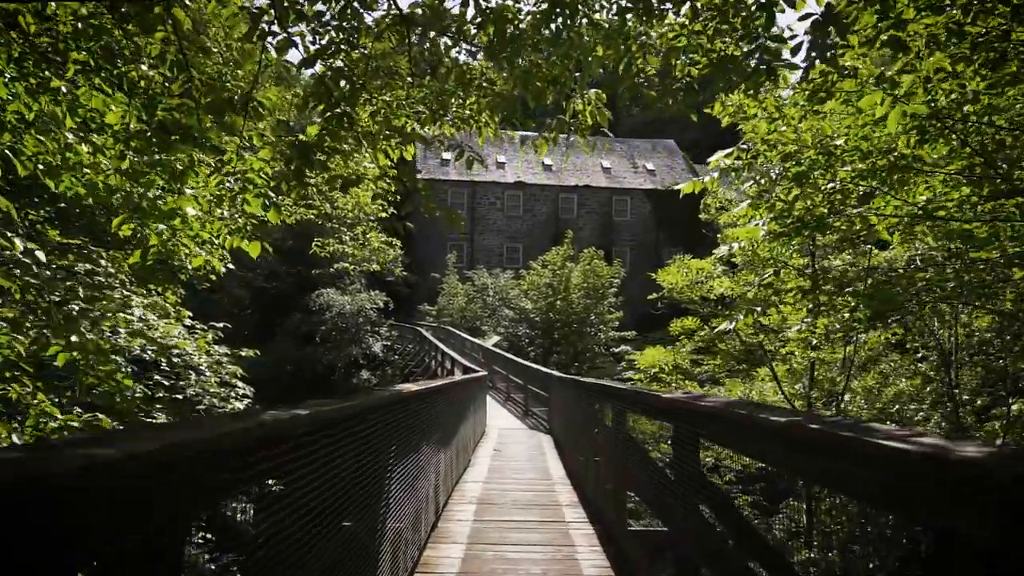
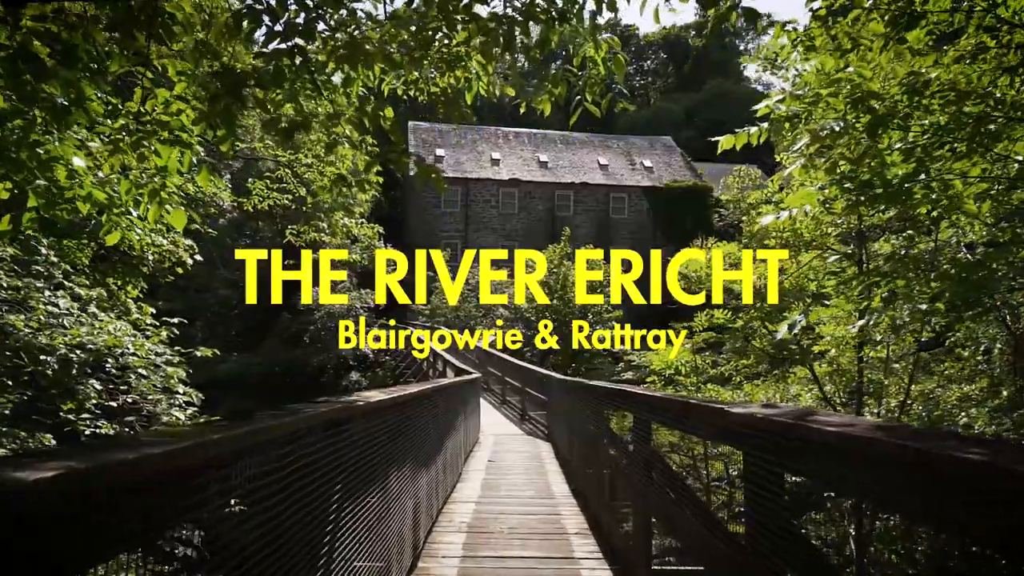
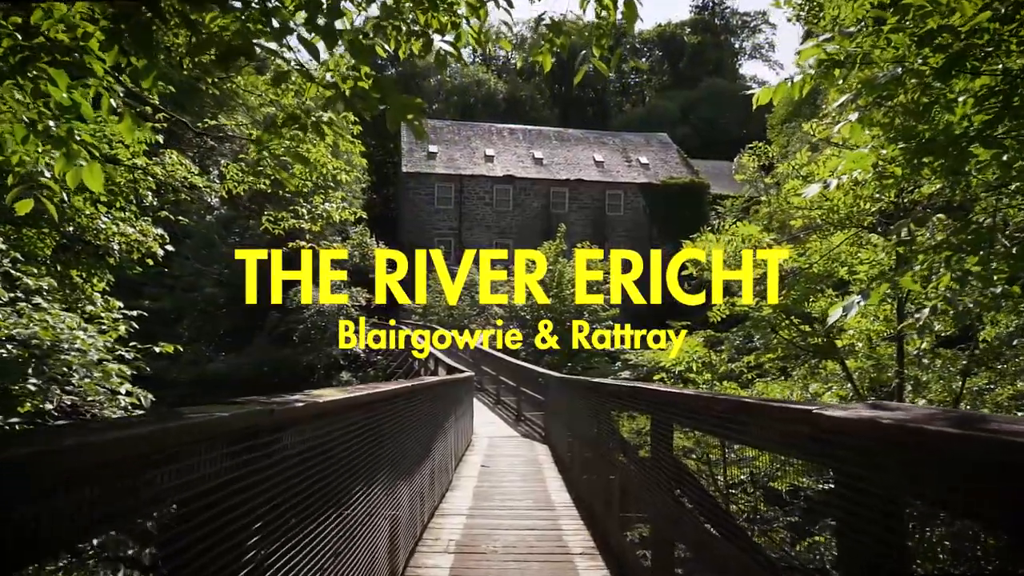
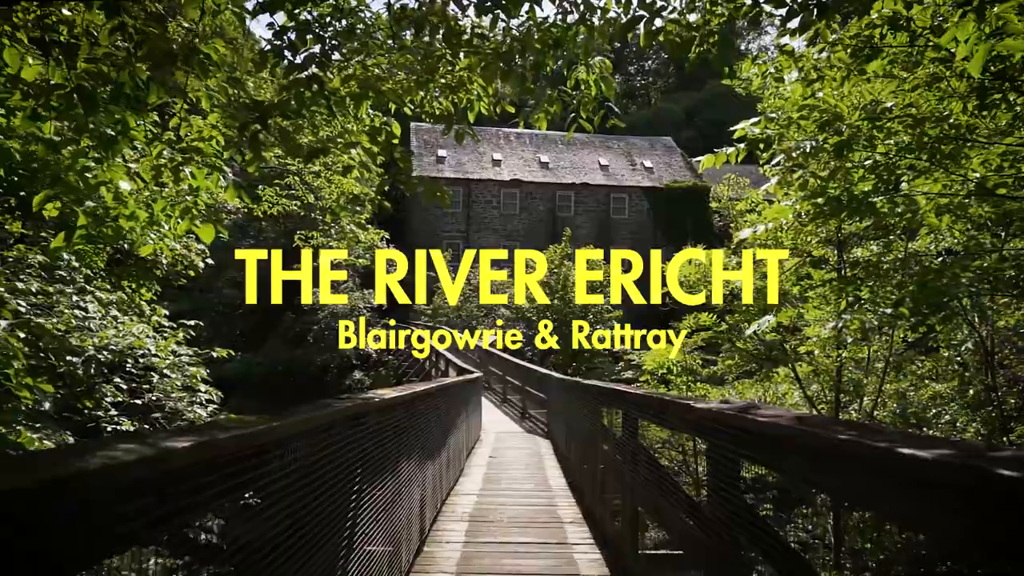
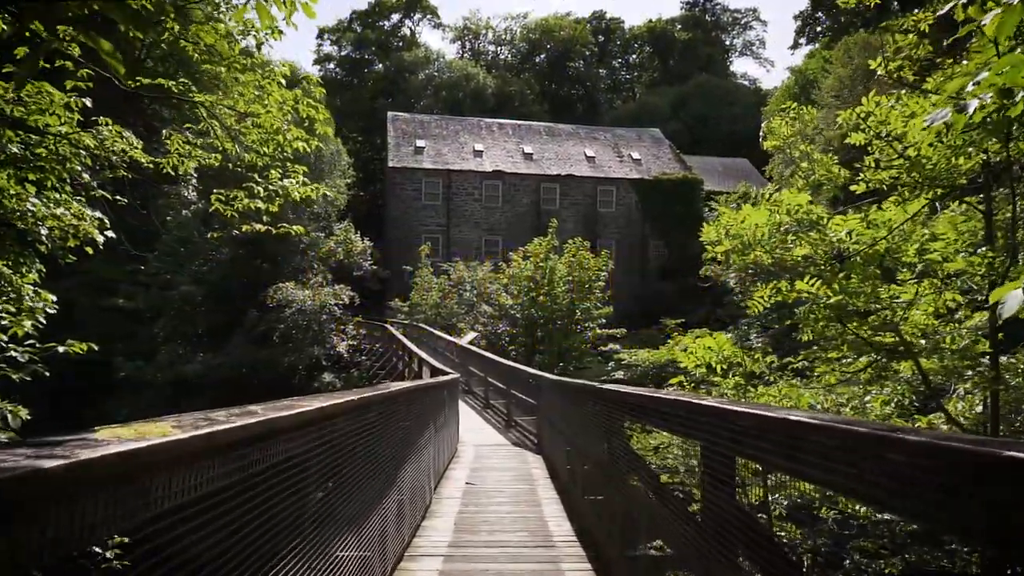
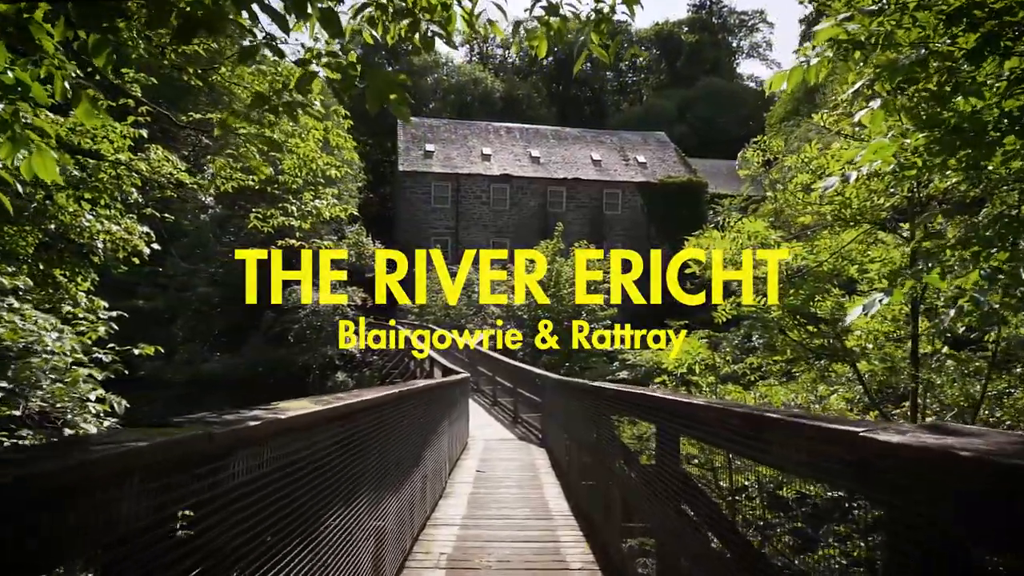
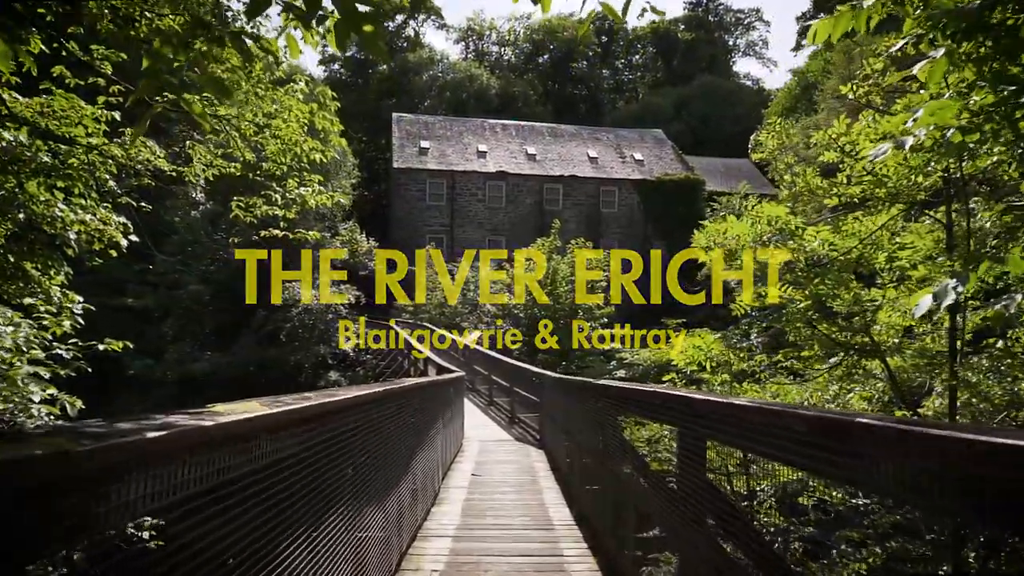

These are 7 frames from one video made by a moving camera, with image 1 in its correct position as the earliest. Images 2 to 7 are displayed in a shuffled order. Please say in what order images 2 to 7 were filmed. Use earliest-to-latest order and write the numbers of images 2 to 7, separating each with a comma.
4, 2, 3, 6, 7, 5
